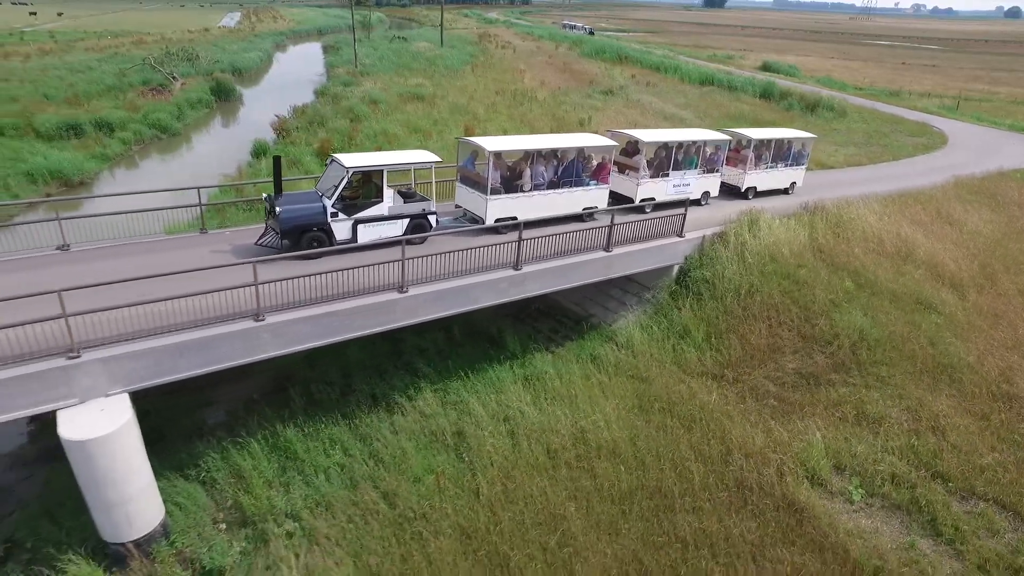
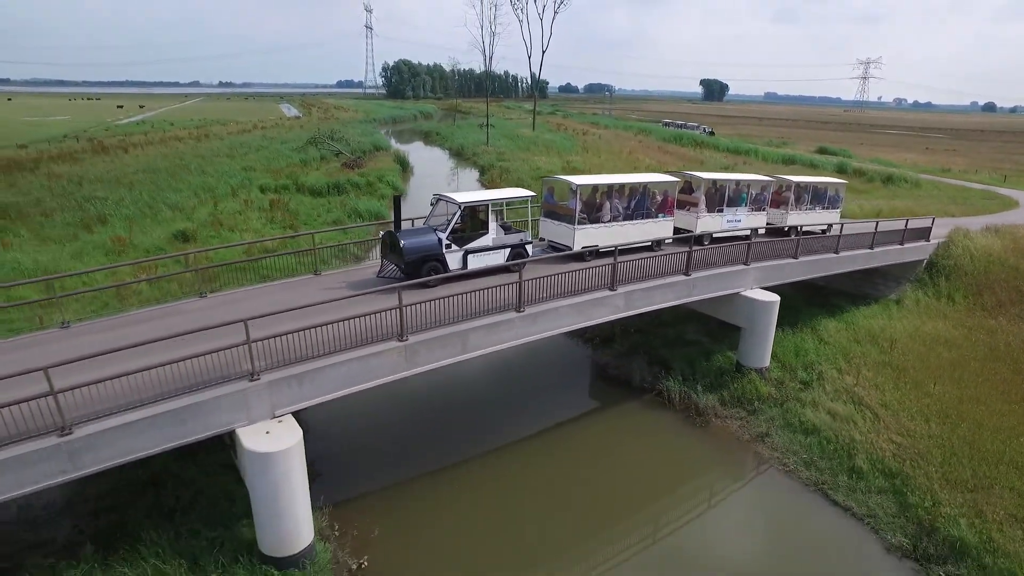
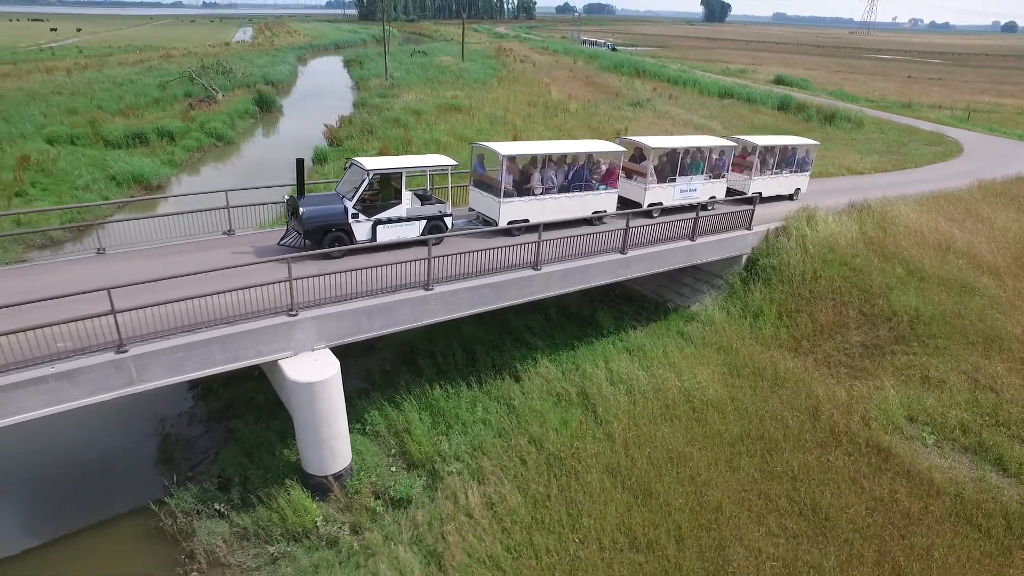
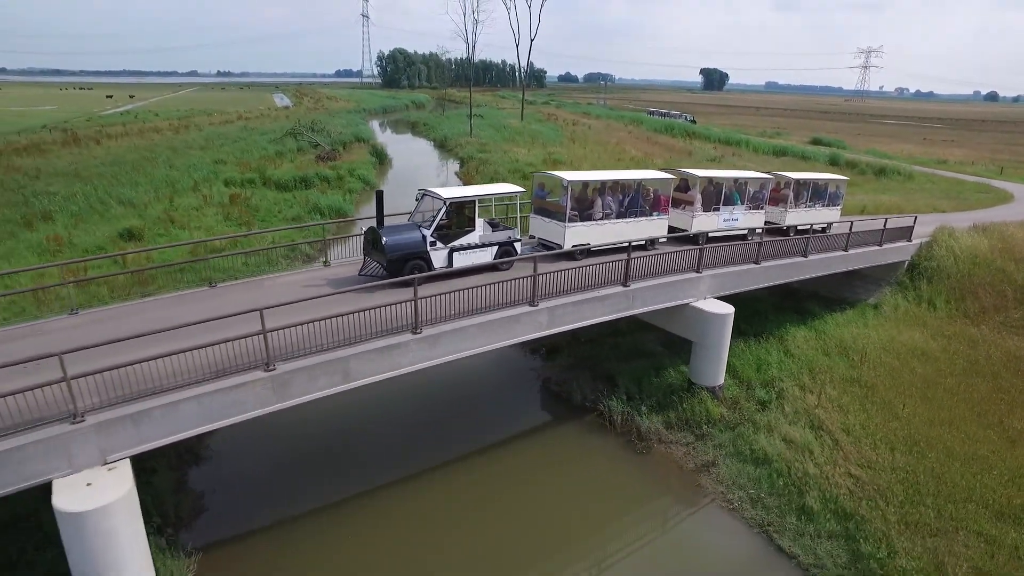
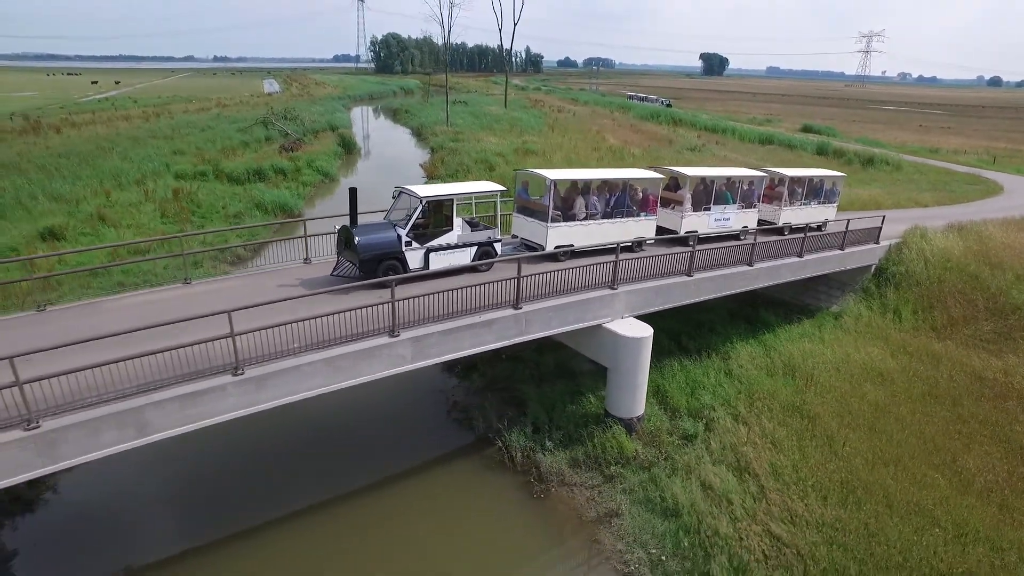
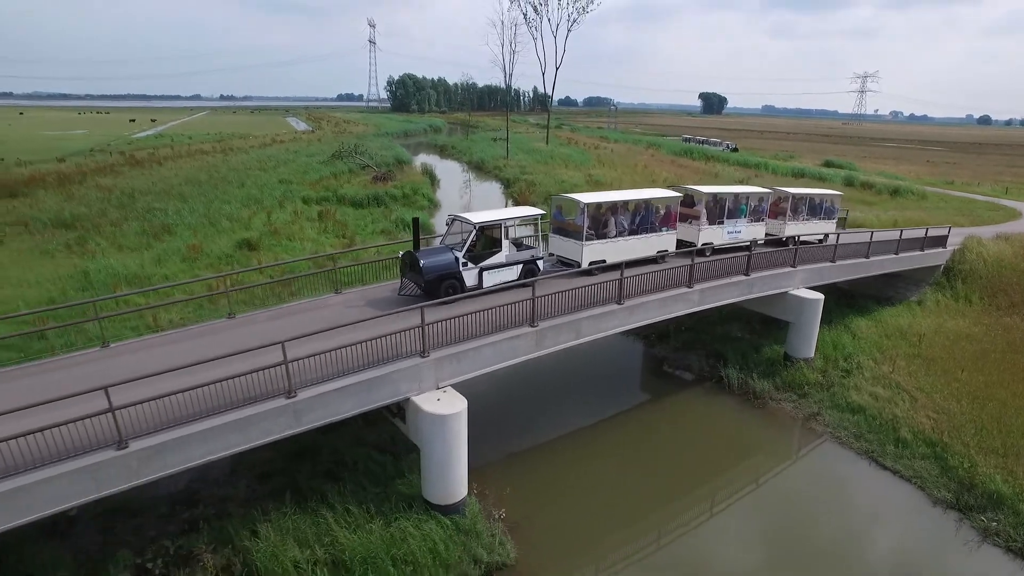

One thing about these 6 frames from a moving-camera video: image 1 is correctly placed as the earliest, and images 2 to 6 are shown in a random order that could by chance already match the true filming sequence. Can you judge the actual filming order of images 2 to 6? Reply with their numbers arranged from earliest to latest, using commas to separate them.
3, 5, 4, 2, 6
